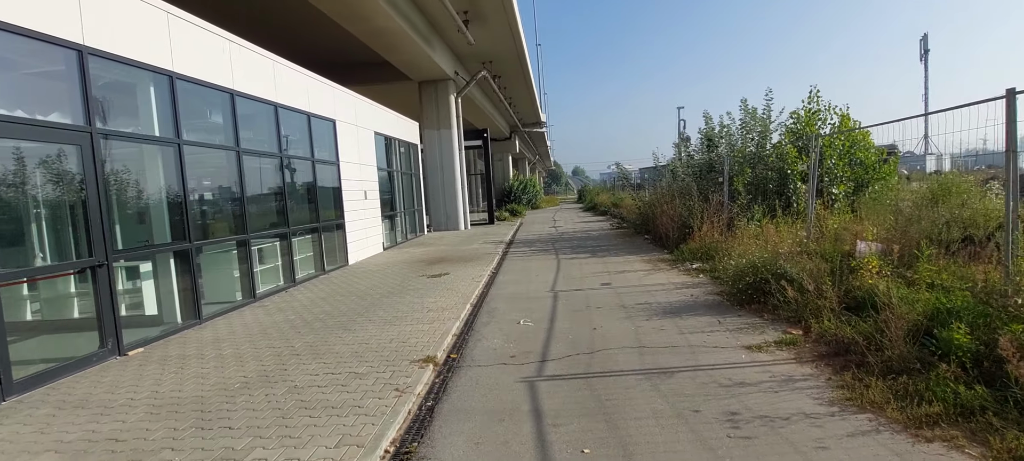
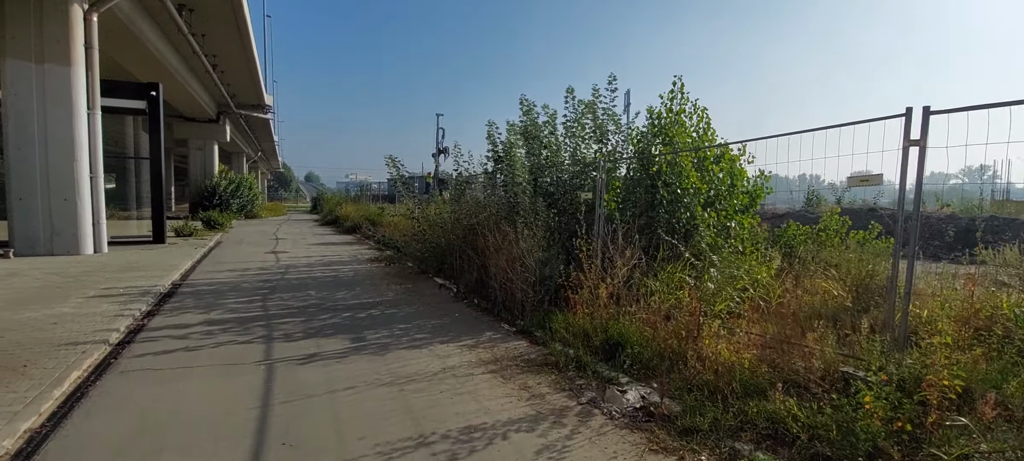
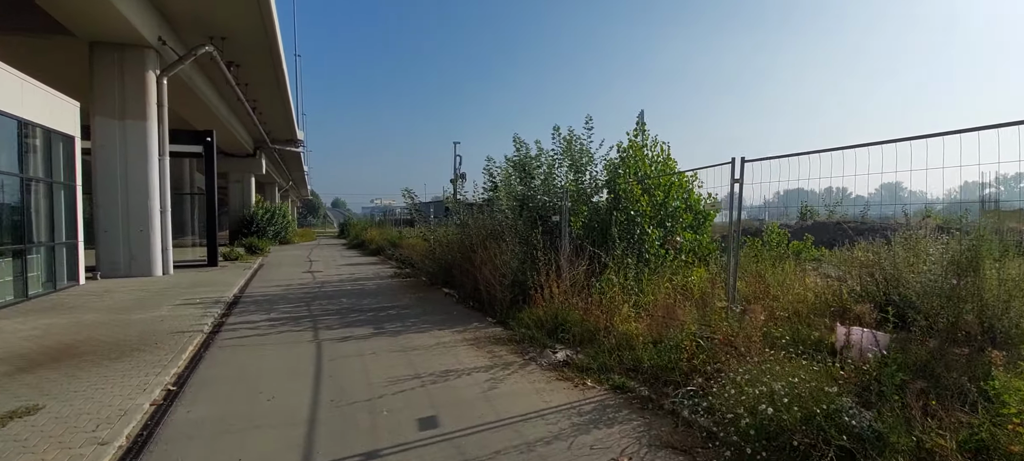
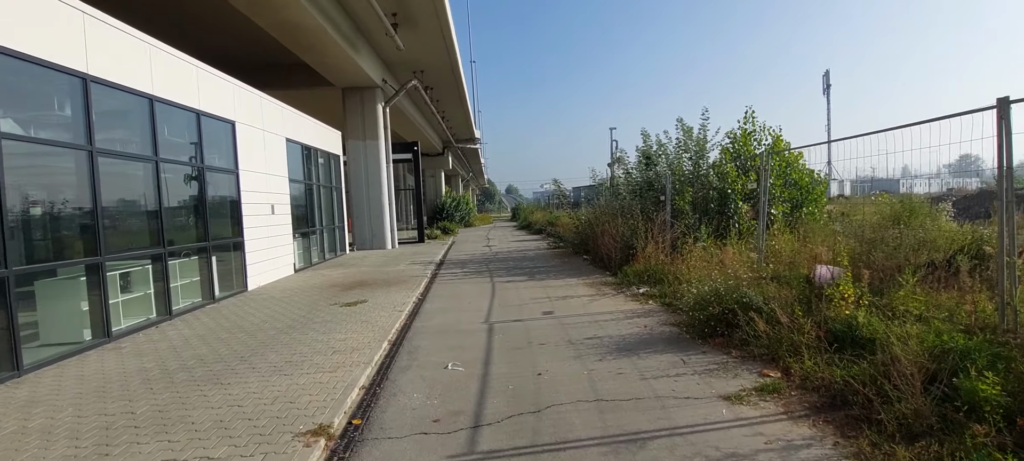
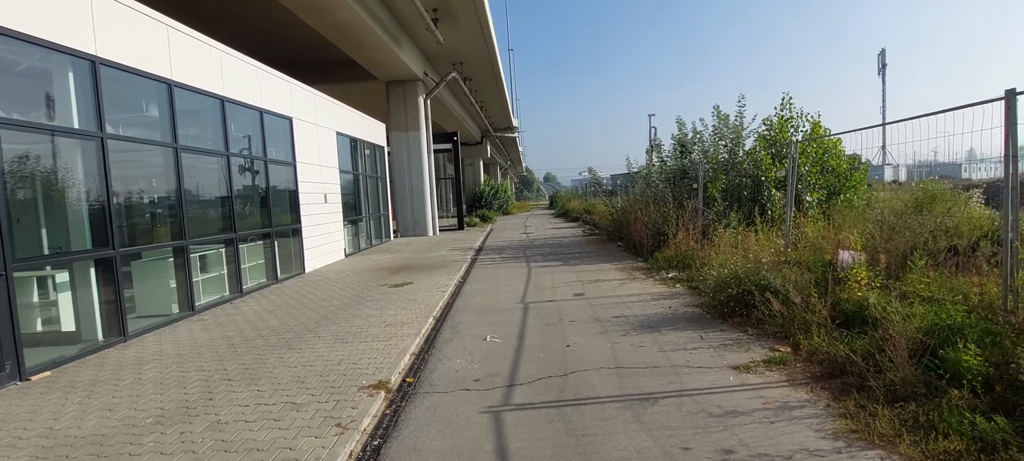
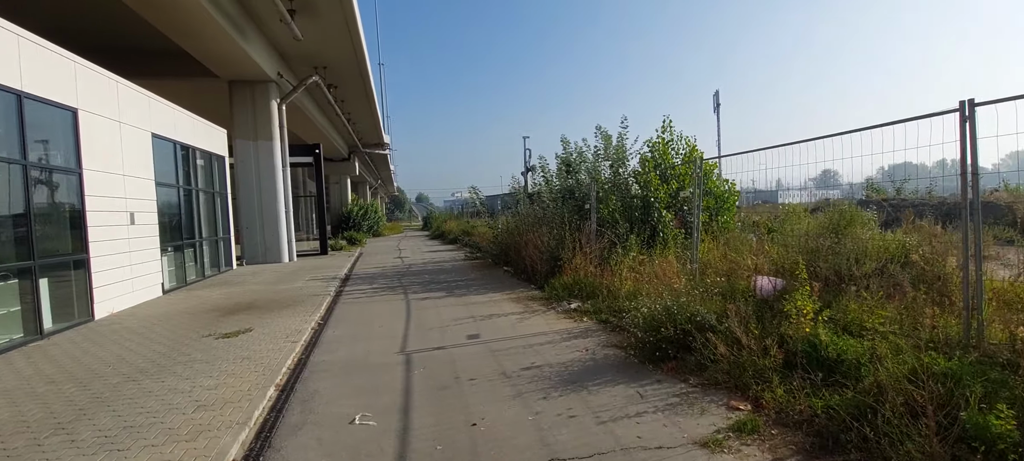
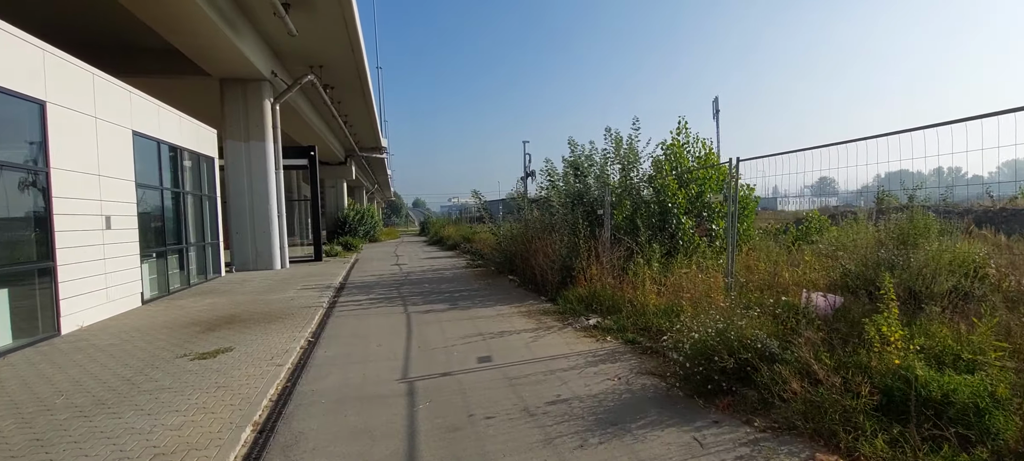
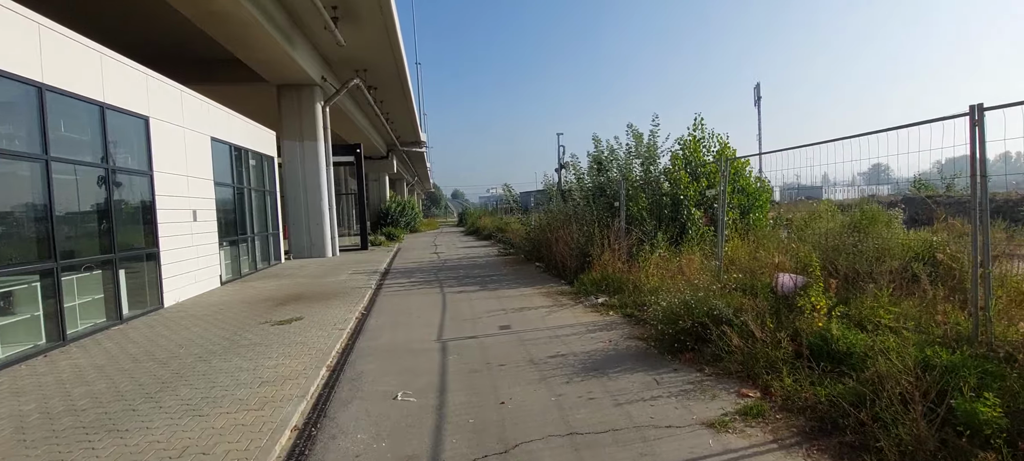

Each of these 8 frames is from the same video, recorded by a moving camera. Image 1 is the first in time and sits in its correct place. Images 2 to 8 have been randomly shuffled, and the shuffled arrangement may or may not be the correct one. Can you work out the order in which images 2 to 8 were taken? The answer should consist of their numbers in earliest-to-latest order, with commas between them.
5, 4, 8, 6, 7, 3, 2
